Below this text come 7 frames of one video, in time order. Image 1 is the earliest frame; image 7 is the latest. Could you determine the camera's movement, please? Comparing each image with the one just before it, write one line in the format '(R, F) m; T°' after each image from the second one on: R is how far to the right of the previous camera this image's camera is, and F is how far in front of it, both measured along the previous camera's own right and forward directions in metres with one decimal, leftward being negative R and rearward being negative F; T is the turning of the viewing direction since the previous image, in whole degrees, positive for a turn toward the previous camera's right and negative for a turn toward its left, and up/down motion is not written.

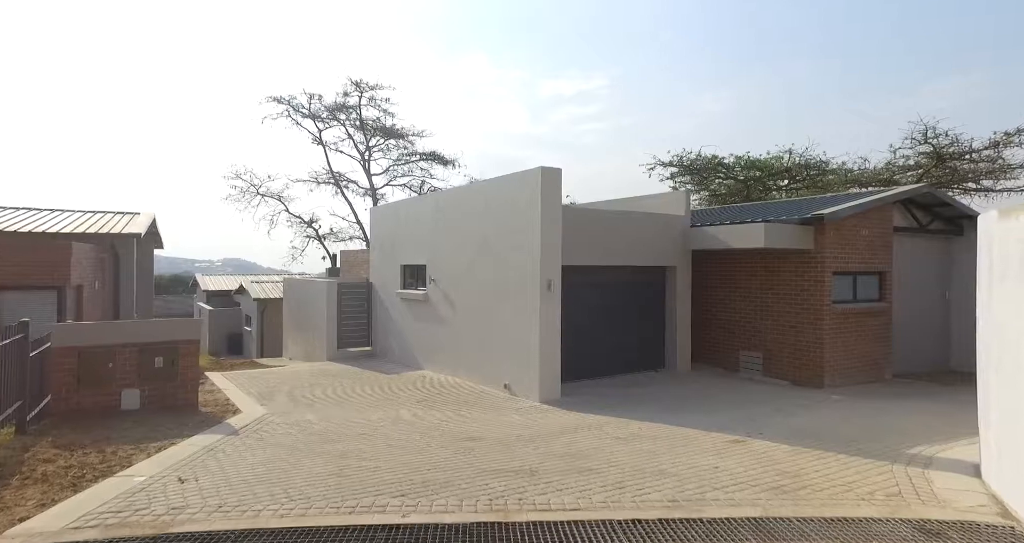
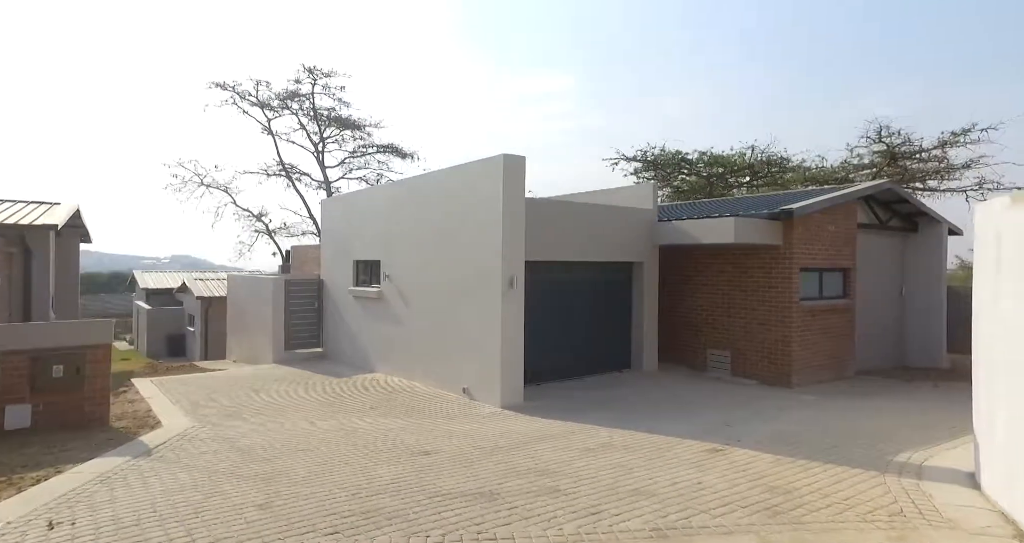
(0.0, +0.6) m; +3°
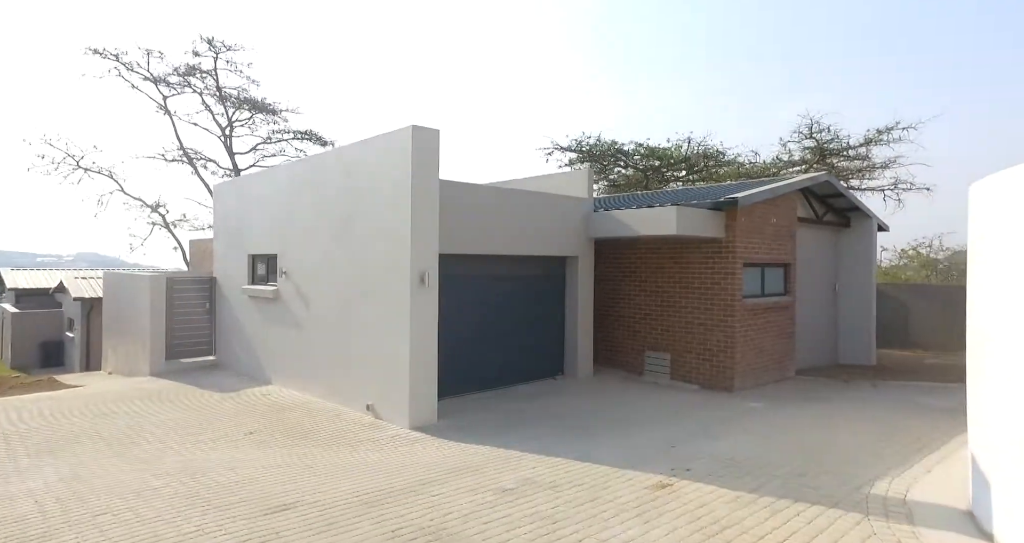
(+0.3, +1.3) m; +5°
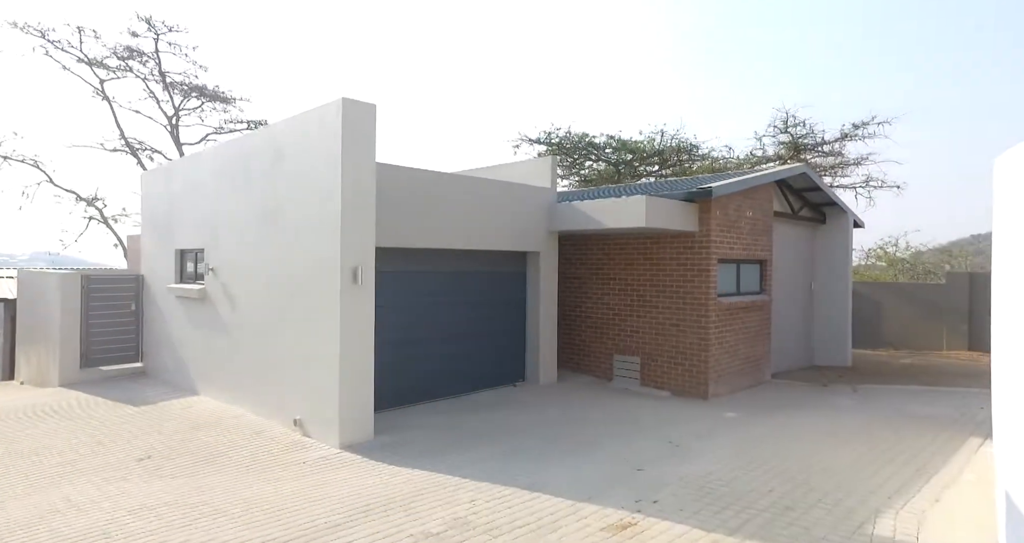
(+0.3, +0.9) m; +2°
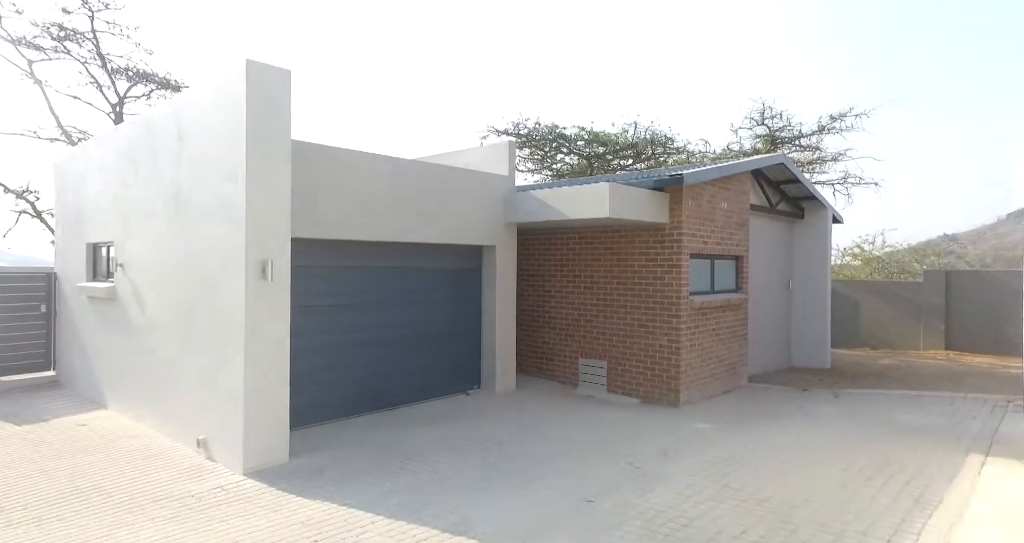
(+0.4, +0.9) m; +2°
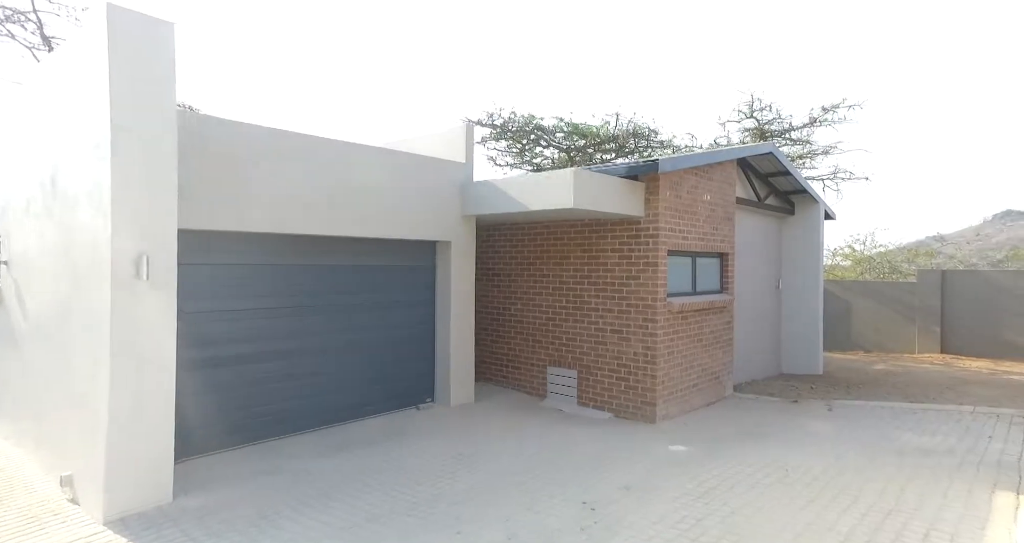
(+0.4, +1.0) m; +1°
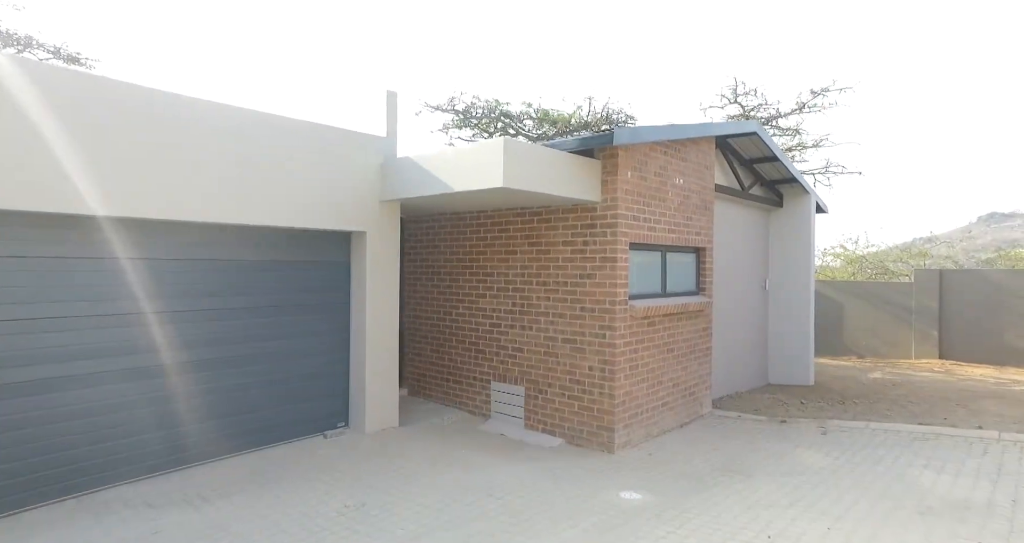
(+0.7, +1.5) m; +1°
